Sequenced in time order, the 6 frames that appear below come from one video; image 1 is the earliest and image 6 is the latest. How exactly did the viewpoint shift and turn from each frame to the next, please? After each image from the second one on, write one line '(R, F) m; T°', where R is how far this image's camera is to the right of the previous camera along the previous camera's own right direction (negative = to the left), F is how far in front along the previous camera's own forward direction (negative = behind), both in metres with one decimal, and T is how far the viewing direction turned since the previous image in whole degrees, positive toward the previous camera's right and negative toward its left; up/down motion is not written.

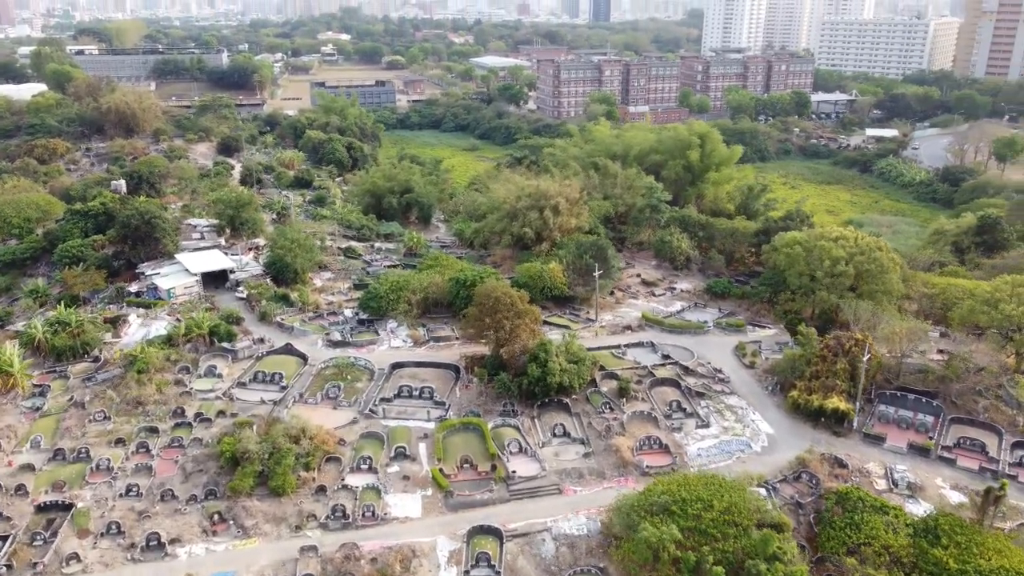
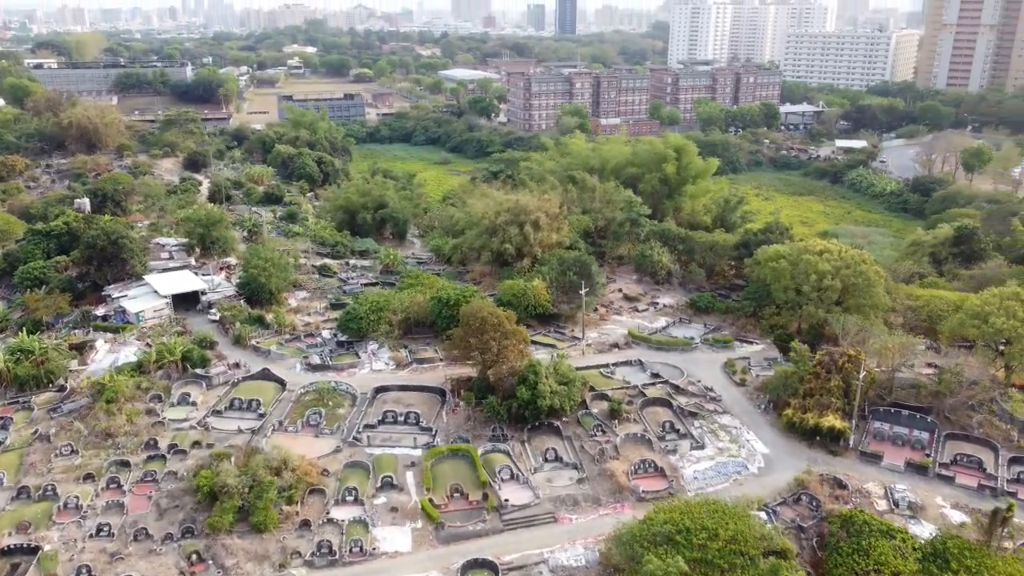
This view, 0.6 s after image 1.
(-0.4, +0.6) m; +2°
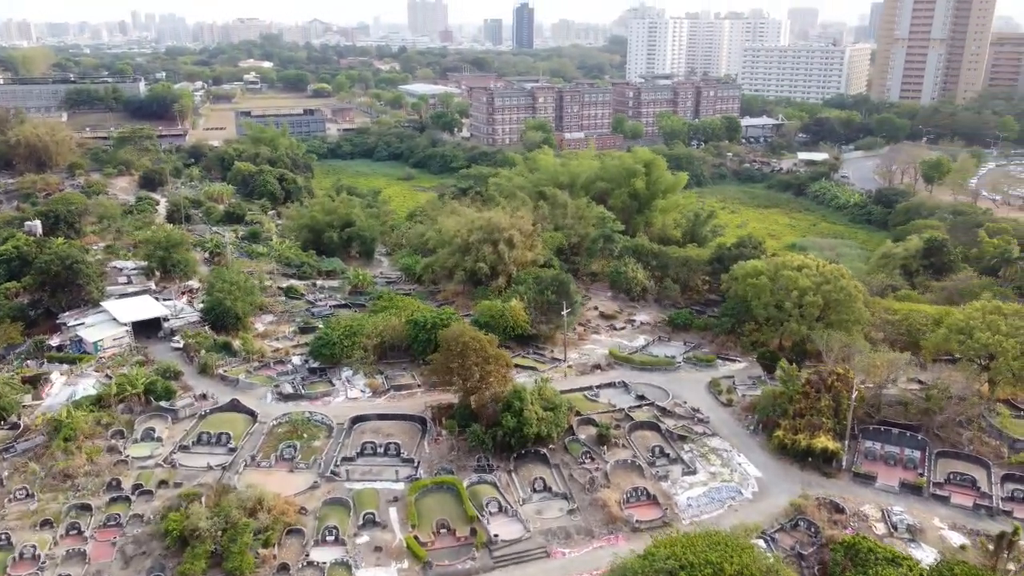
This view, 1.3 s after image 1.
(-0.5, +0.6) m; +3°
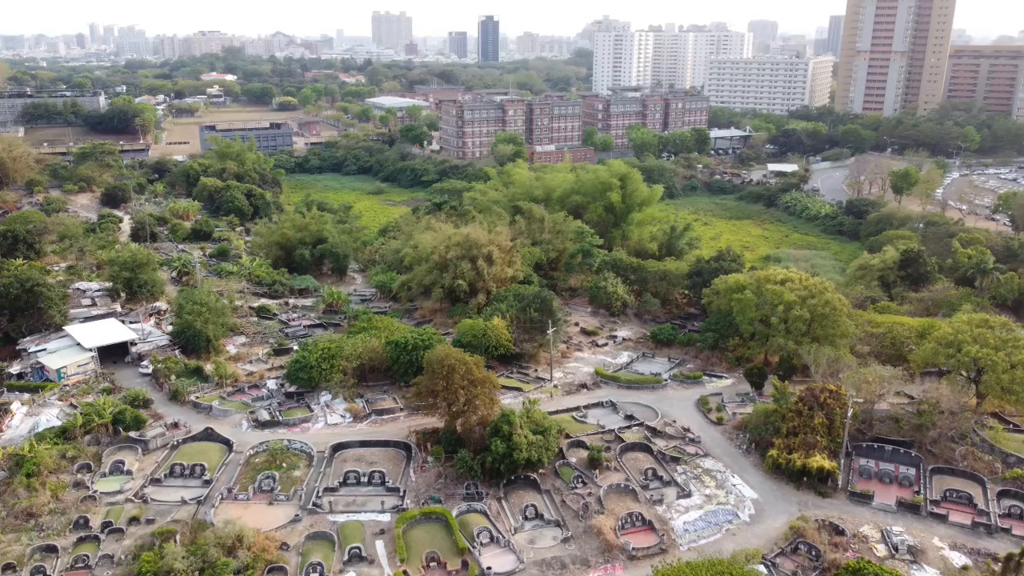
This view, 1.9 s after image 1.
(-0.4, +0.5) m; +2°
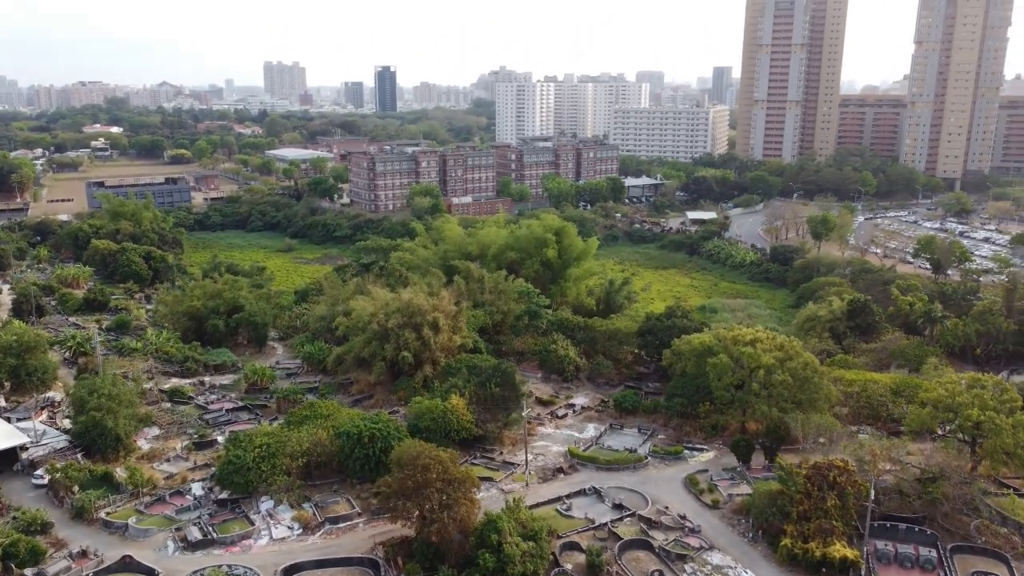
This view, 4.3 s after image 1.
(-1.6, +2.2) m; +7°
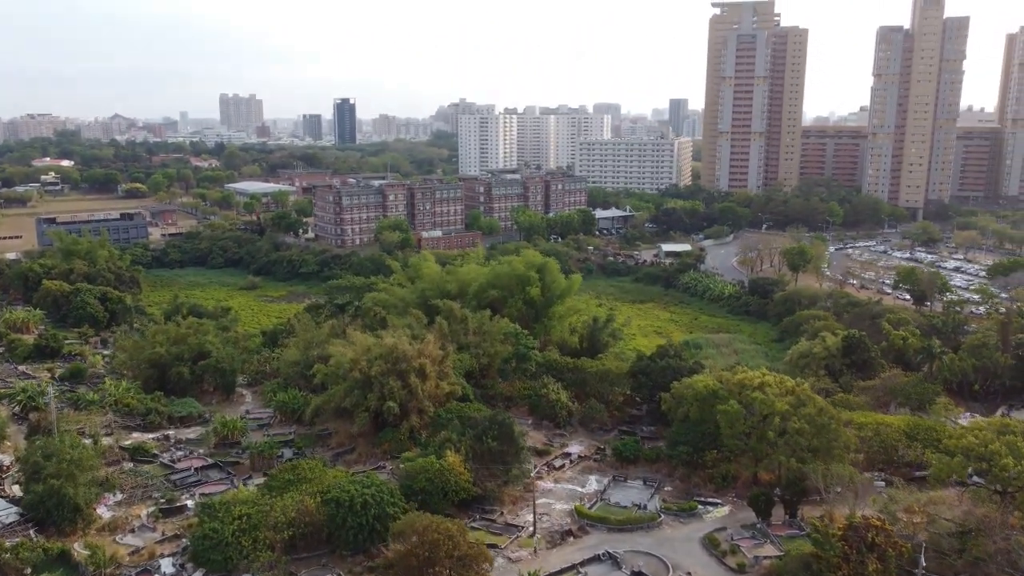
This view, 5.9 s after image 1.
(-1.0, +1.5) m; +3°
